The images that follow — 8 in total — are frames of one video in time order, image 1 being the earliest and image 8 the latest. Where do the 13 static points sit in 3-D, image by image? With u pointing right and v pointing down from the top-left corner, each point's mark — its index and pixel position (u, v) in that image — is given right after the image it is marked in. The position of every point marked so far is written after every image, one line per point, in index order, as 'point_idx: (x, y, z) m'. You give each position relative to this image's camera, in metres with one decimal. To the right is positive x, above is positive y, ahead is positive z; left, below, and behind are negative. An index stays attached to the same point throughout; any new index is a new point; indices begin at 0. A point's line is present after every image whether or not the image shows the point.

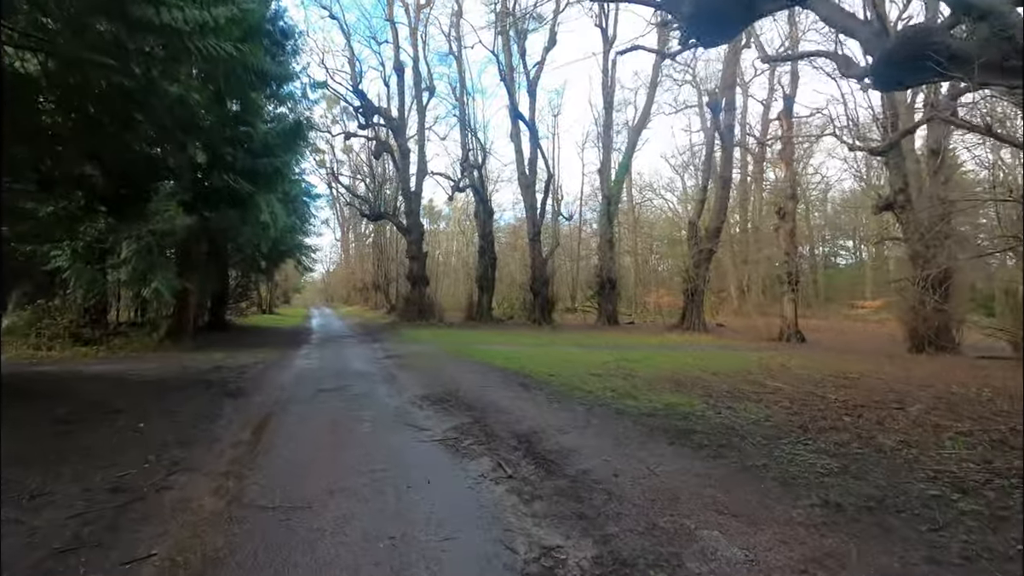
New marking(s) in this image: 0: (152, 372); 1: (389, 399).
0: (-7.2, -1.7, +10.7) m
1: (-1.7, -1.5, +7.3) m
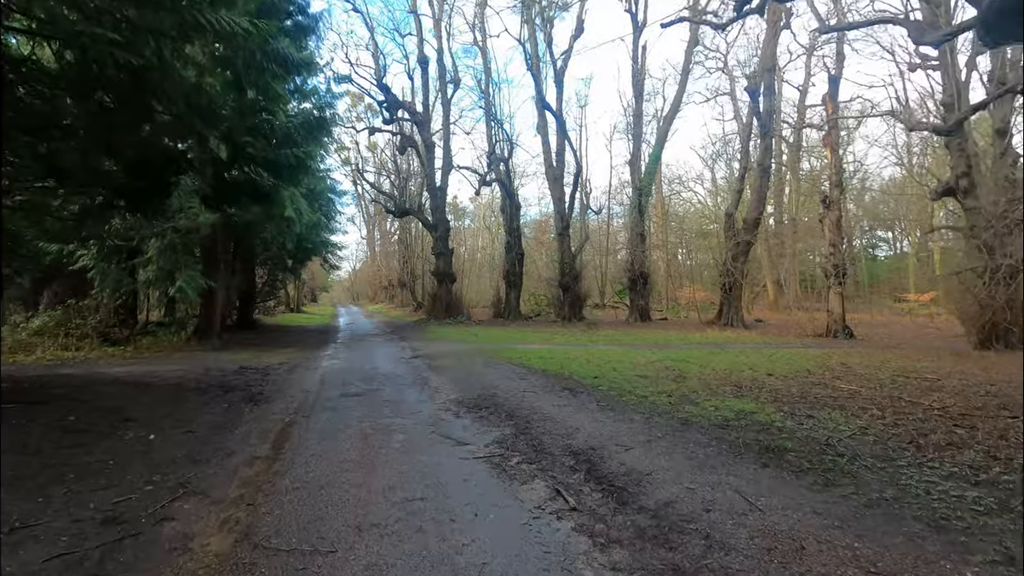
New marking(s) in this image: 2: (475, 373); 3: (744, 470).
0: (-6.5, -1.7, +10.3) m
1: (-1.1, -1.5, +6.6) m
2: (-0.6, -1.4, +8.9) m
3: (+1.6, -1.3, +3.7) m
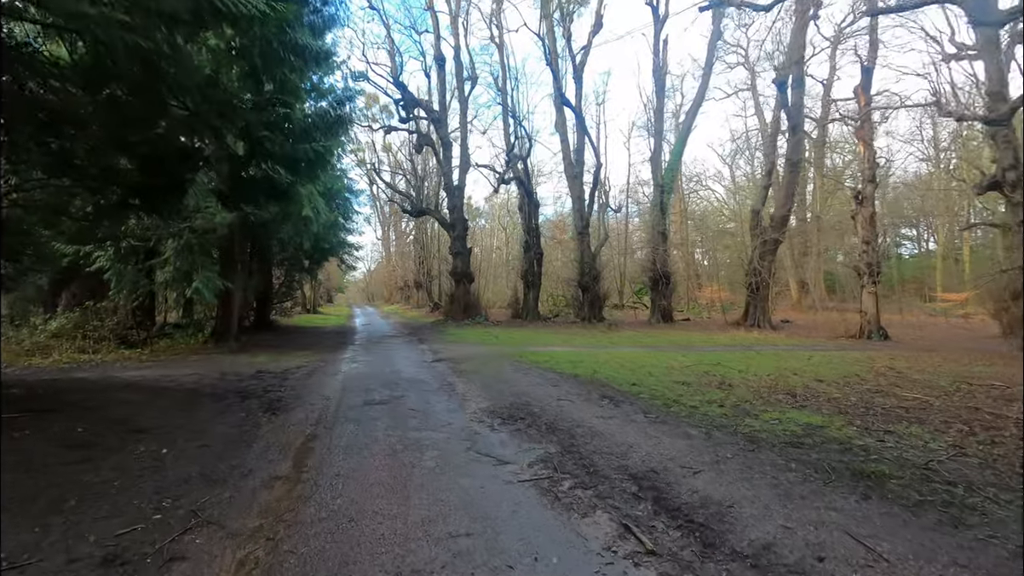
0: (-6.0, -1.7, +10.0) m
1: (-0.7, -1.5, +6.2) m
2: (-0.1, -1.5, +8.4) m
3: (+2.0, -1.3, +3.2) m
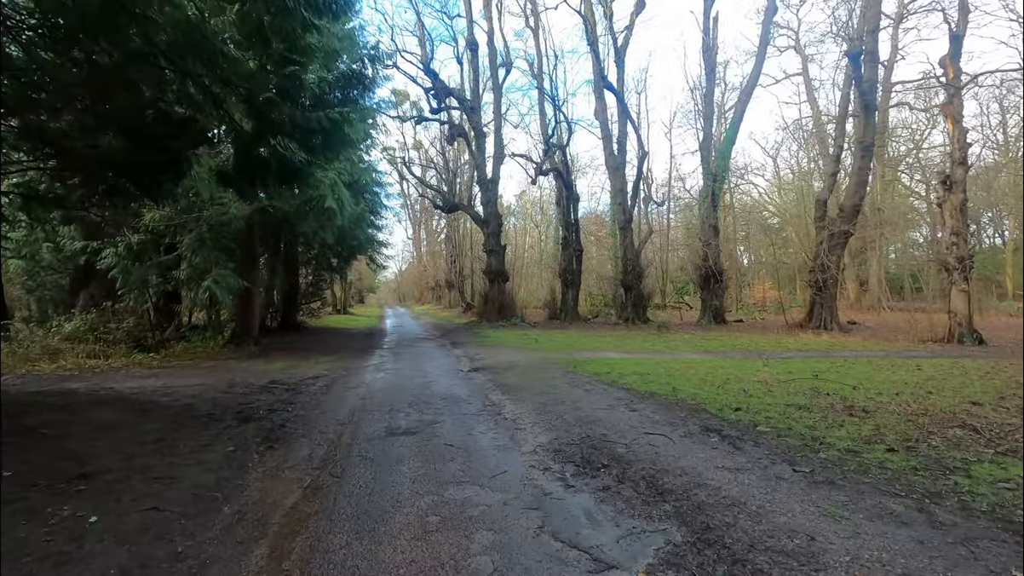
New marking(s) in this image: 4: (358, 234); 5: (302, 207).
0: (-5.2, -1.7, +8.6) m
1: (-0.1, -1.4, +4.5) m
2: (+0.6, -1.4, +6.7) m
3: (+2.4, -1.2, +1.4) m
4: (-5.6, +2.0, +19.3) m
5: (-5.6, +2.3, +14.1) m
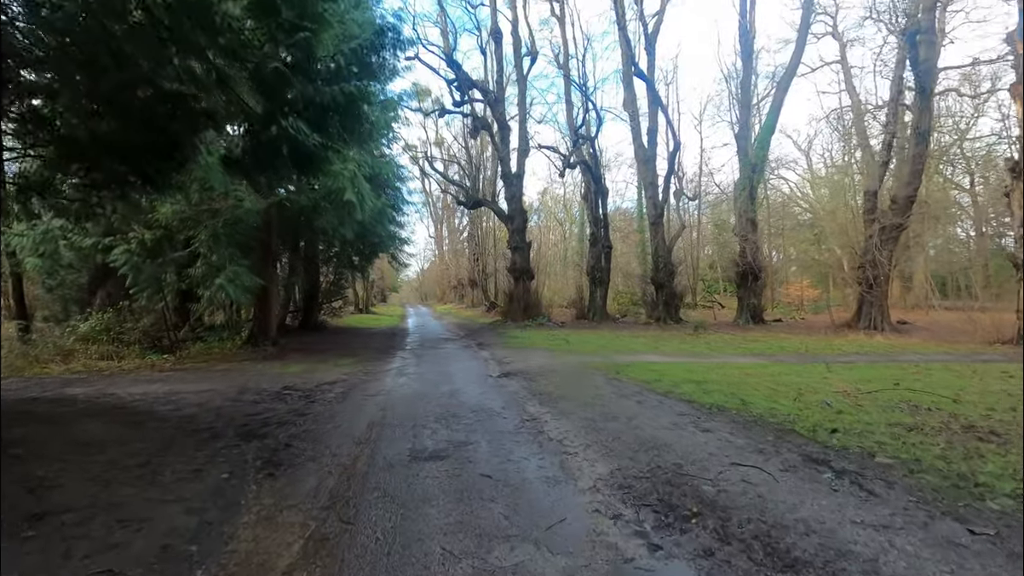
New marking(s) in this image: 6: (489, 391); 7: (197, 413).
0: (-4.6, -1.6, +7.9) m
1: (+0.3, -1.4, +3.6) m
2: (+1.1, -1.4, +5.7) m
3: (+2.7, -1.2, +0.3) m
4: (-4.6, +2.0, +18.5) m
5: (-4.8, +2.4, +13.4) m
6: (-0.3, -1.4, +7.4) m
7: (-4.0, -1.6, +6.8) m
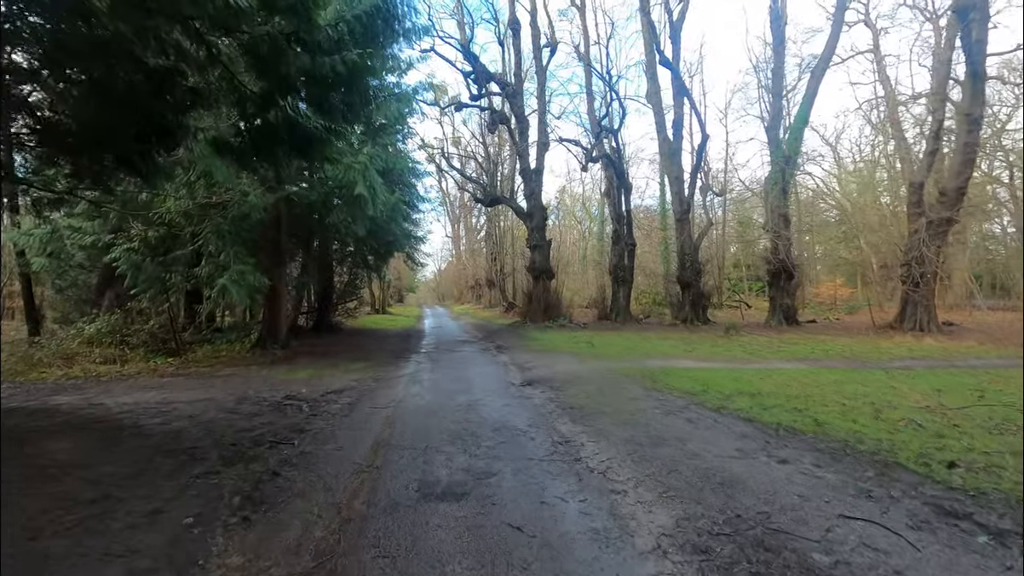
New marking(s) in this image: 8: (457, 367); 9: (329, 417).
0: (-4.3, -1.6, +7.1) m
1: (+0.5, -1.4, +2.7) m
2: (+1.4, -1.3, +4.8) m
3: (+2.8, -1.2, -0.6) m
4: (-4.0, +2.0, +17.8) m
5: (-4.3, +2.4, +12.7) m
6: (0.0, -1.4, +6.6) m
7: (-3.7, -1.6, +6.1) m
8: (-1.1, -1.6, +10.7) m
9: (-2.2, -1.6, +6.5) m
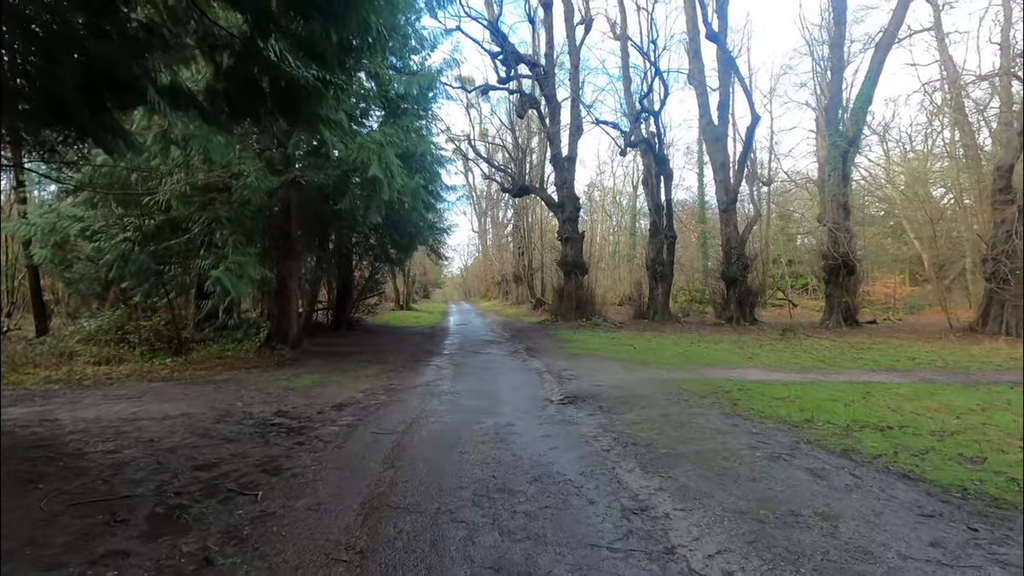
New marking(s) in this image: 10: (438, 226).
0: (-3.9, -1.6, +5.8) m
1: (+0.7, -1.3, +1.1) m
2: (+1.7, -1.3, +3.2) m
3: (+2.8, -1.2, -2.3) m
4: (-3.0, +2.2, +16.4) m
5: (-3.6, +2.5, +11.3) m
6: (+0.4, -1.4, +5.0) m
7: (-3.4, -1.5, +4.7) m
8: (-0.5, -1.5, +9.2) m
9: (-1.8, -1.5, +5.0) m
10: (-2.7, +2.3, +19.3) m
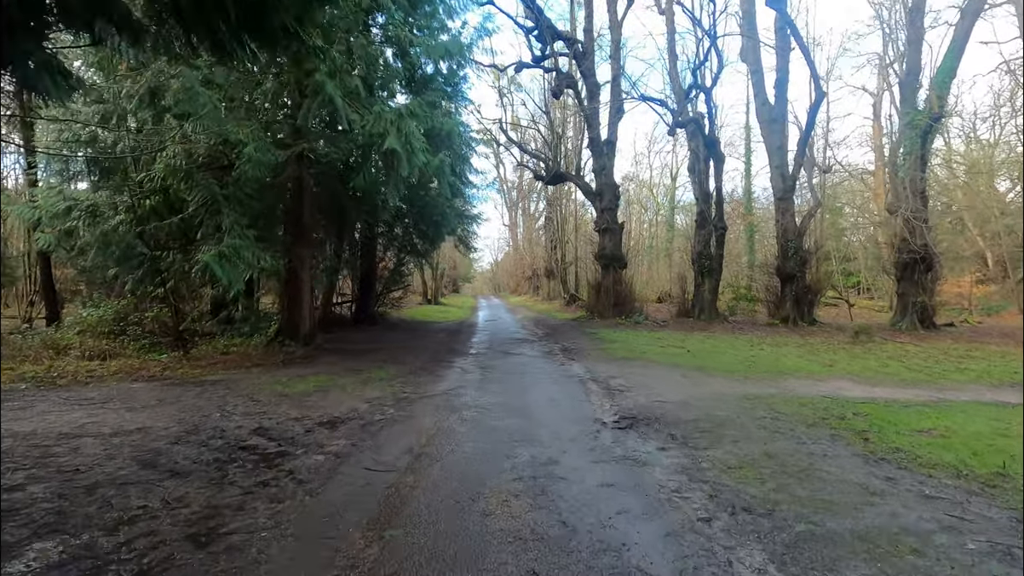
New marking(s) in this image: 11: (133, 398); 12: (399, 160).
0: (-3.5, -1.4, +4.5) m
1: (+0.8, -1.3, -0.5) m
2: (+1.9, -1.2, +1.5) m
3: (+2.7, -1.2, -4.0) m
4: (-2.0, +2.4, +15.0) m
5: (-2.9, +2.7, +9.9) m
6: (+0.7, -1.3, +3.5) m
7: (-3.1, -1.4, +3.4) m
8: (0.0, -1.4, +7.7) m
9: (-1.5, -1.4, +3.6) m
10: (-1.5, +2.5, +17.8) m
11: (-4.8, -1.4, +6.6) m
12: (-2.1, +2.3, +10.0) m
